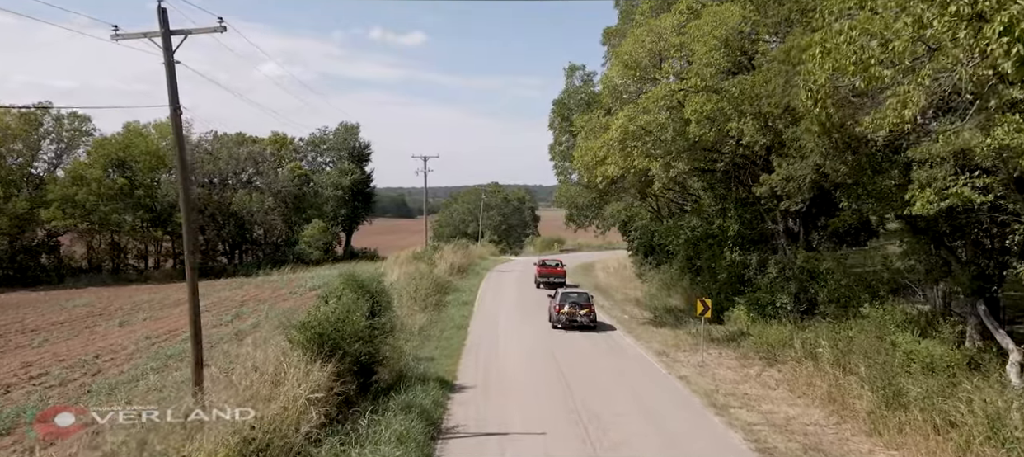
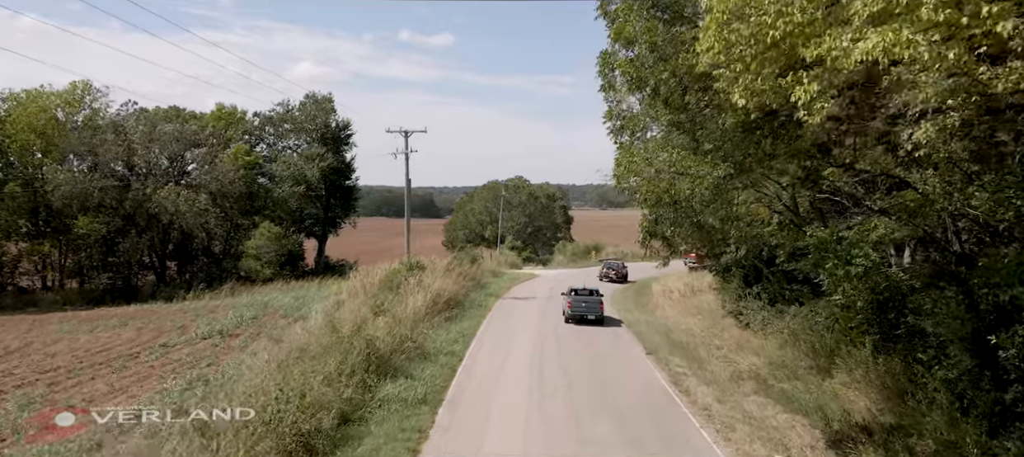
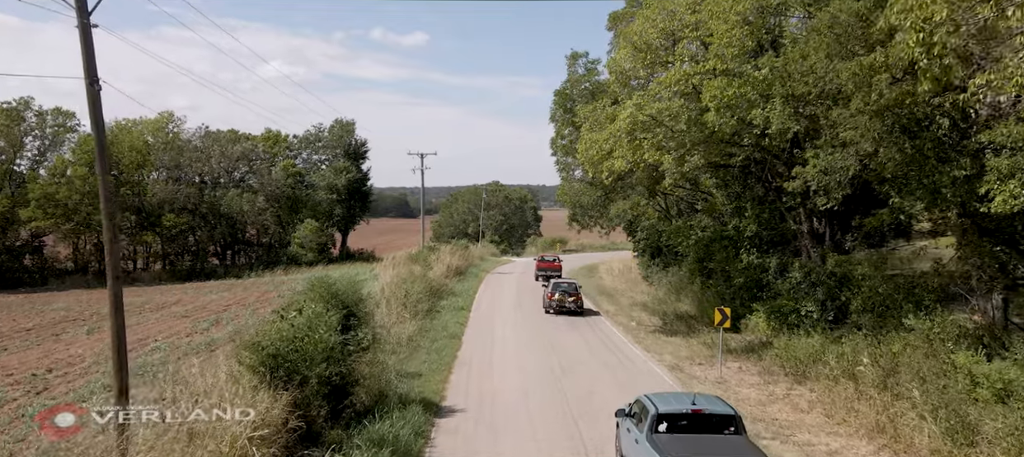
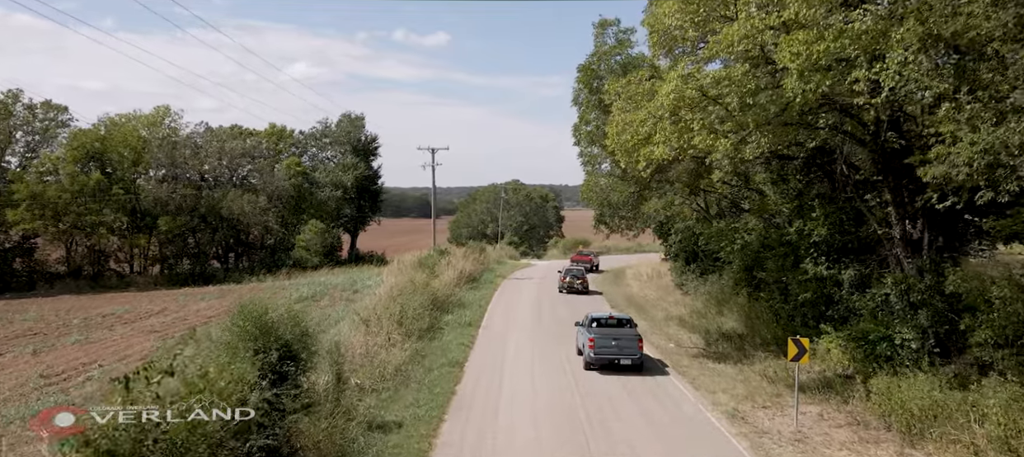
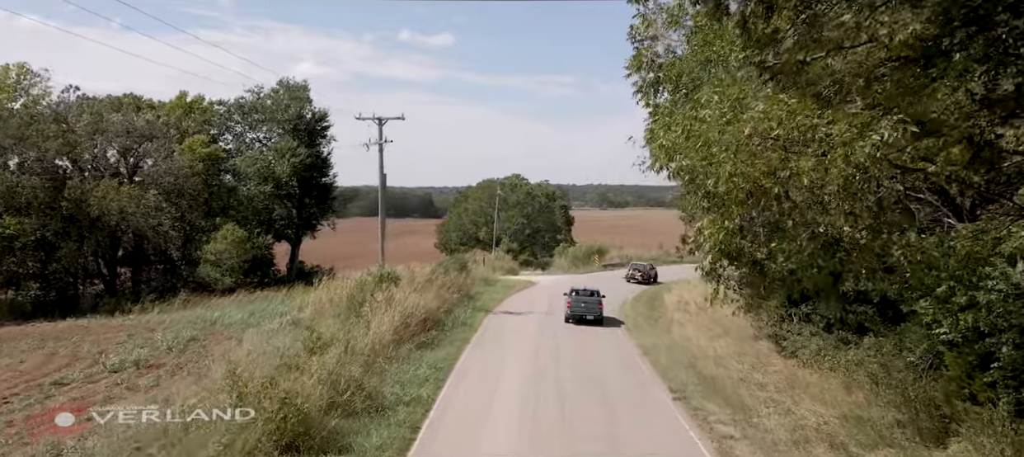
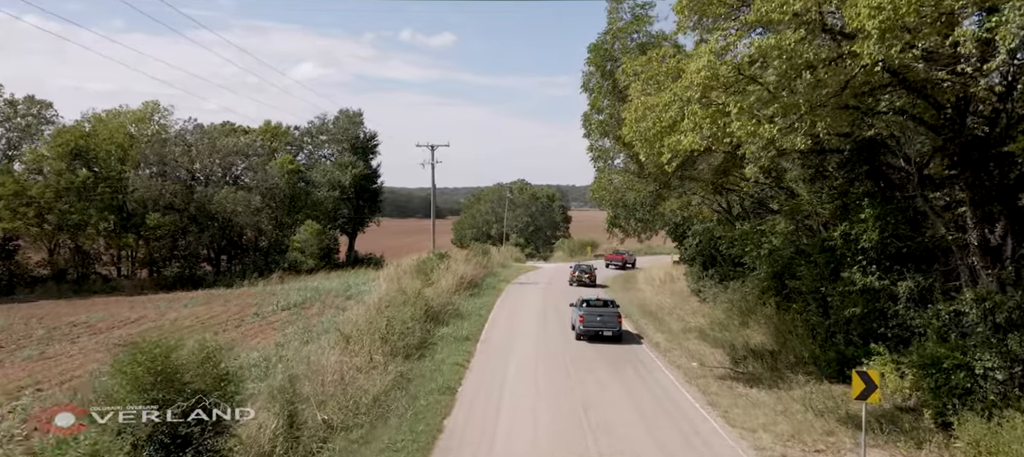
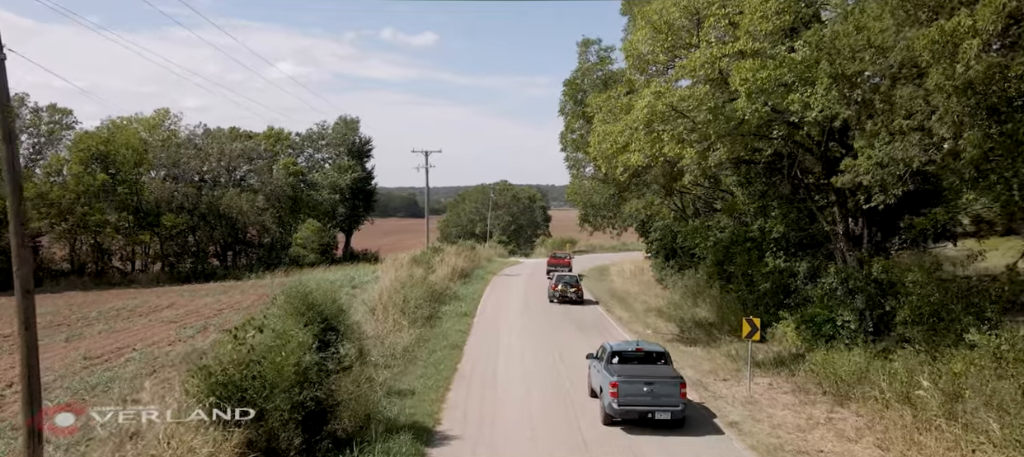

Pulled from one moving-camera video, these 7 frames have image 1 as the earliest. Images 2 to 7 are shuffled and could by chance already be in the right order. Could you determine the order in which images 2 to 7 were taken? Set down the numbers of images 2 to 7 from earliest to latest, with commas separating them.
3, 7, 4, 6, 2, 5
